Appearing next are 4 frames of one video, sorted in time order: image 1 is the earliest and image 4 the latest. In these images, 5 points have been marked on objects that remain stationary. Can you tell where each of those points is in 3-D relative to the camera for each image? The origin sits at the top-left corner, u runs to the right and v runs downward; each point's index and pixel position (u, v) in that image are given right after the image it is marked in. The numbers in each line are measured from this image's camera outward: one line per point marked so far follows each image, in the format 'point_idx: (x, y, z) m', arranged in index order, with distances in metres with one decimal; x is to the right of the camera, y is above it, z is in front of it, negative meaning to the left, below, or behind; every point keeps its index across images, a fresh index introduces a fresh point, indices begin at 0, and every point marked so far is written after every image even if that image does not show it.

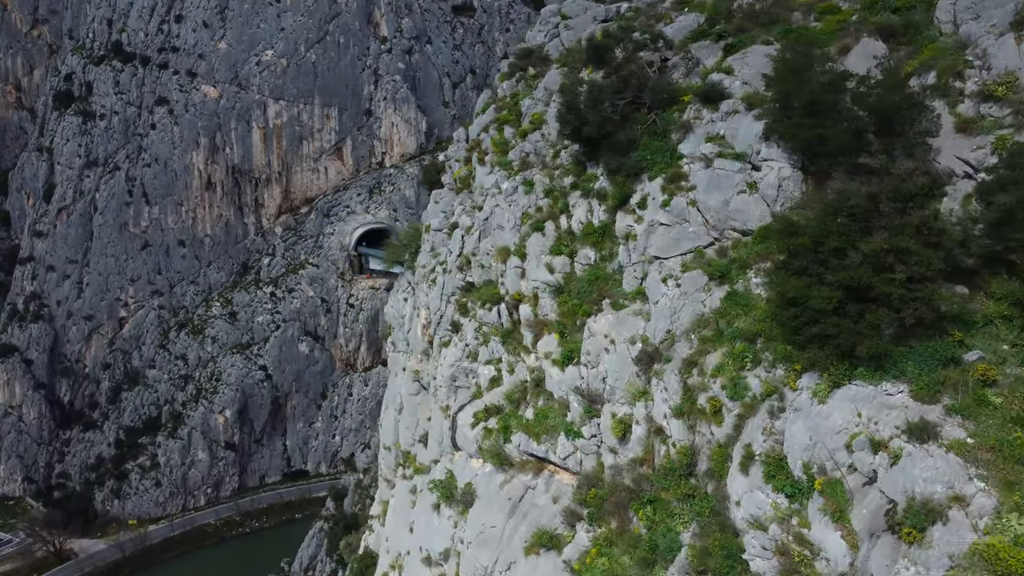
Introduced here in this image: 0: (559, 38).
0: (+0.7, +3.4, +11.1) m
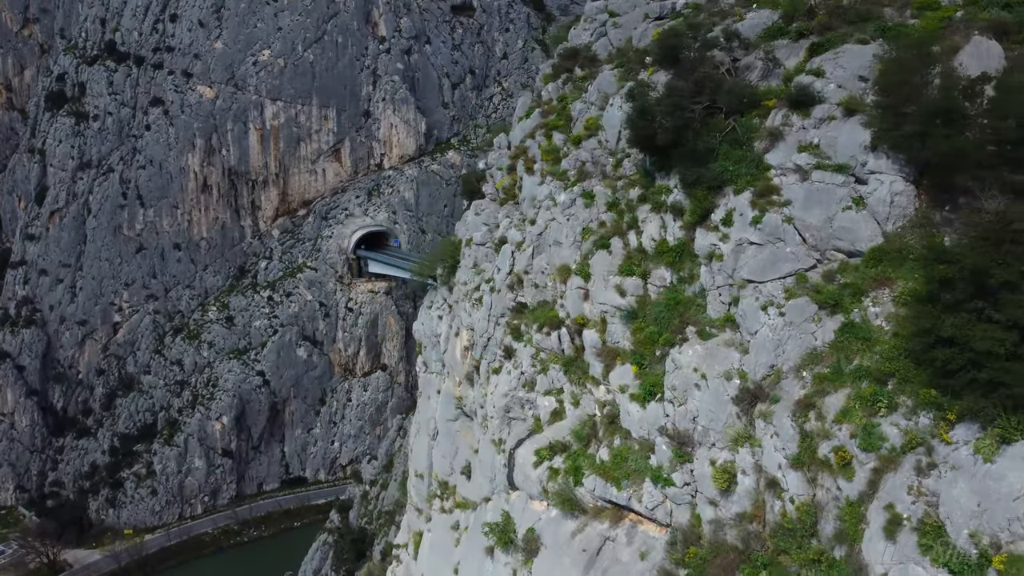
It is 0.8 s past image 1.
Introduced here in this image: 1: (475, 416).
0: (+1.2, +3.2, +10.4) m
1: (-0.4, -1.5, +9.3) m
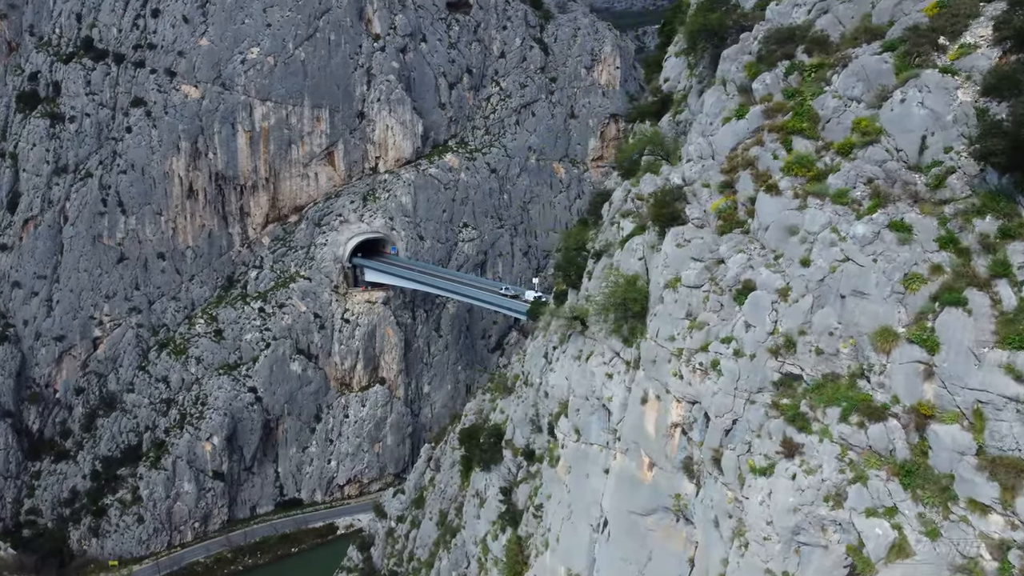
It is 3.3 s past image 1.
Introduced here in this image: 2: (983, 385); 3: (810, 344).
0: (+3.2, +2.7, +8.0) m
1: (+1.6, -2.0, +6.8) m
2: (+3.0, -0.6, +5.1) m
3: (+2.3, -0.4, +6.2) m
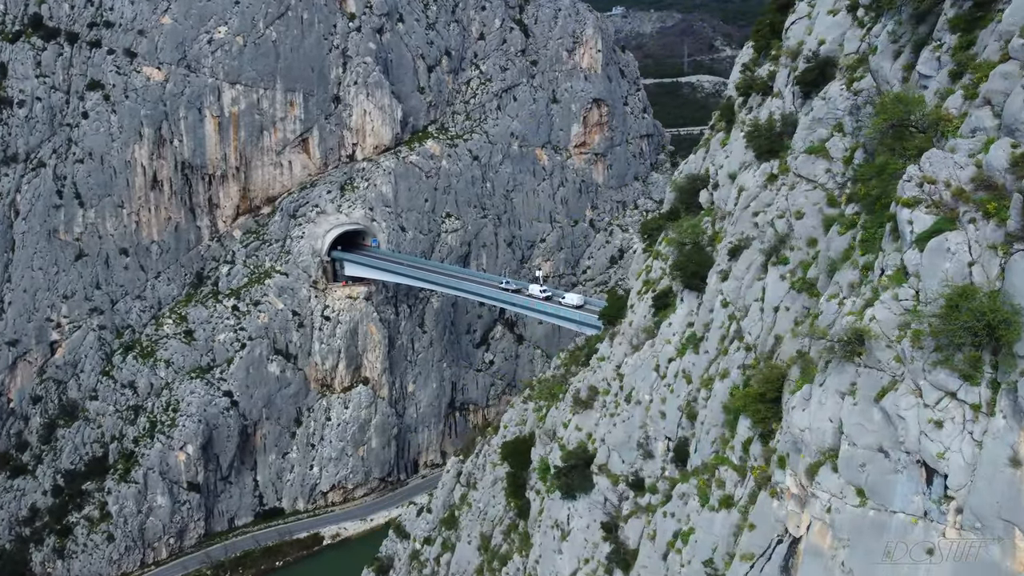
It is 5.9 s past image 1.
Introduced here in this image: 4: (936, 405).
0: (+5.4, +2.6, +5.8) m
1: (+4.0, -2.1, +4.6) m
2: (+5.4, -0.8, +3.0) m
3: (+4.6, -0.6, +4.0) m
4: (+3.3, -0.9, +6.2) m
